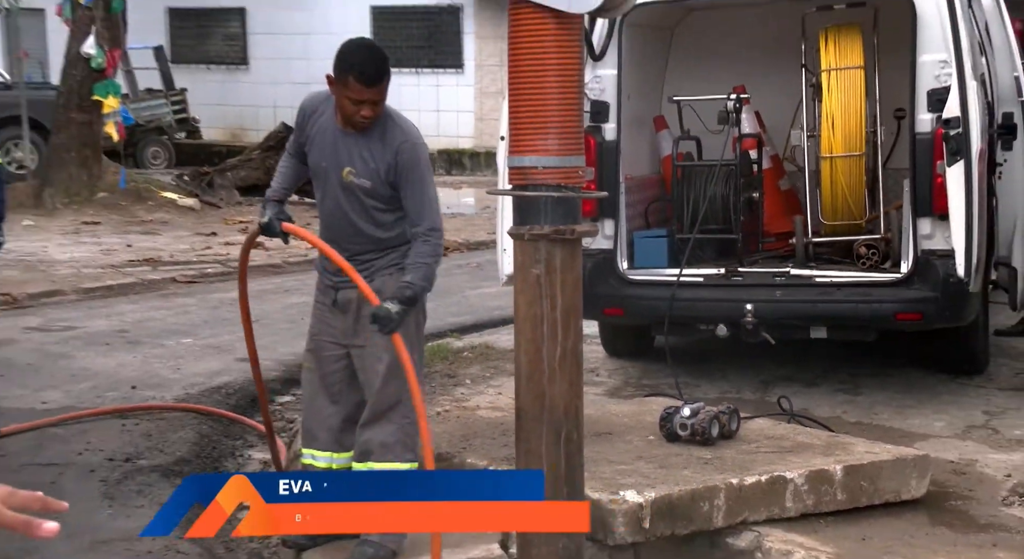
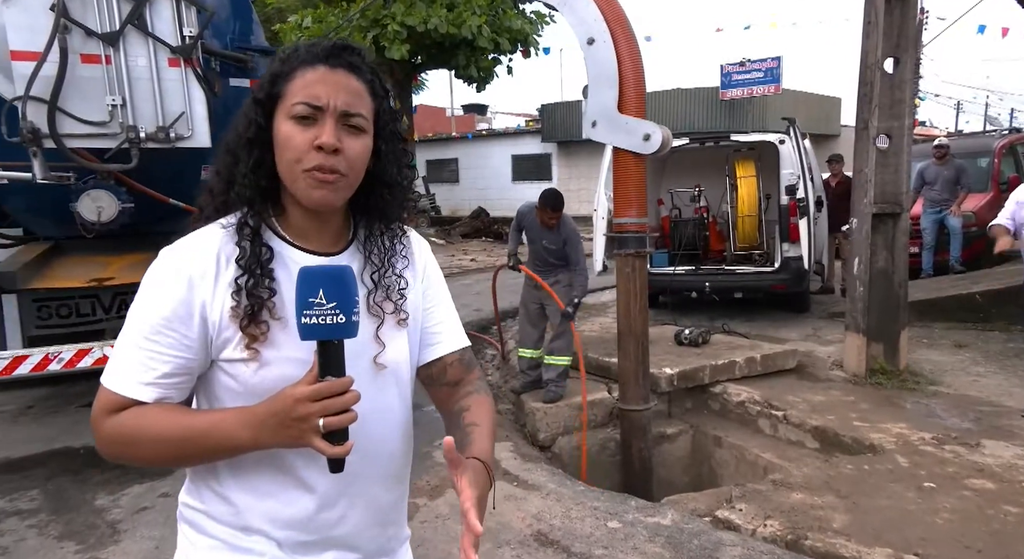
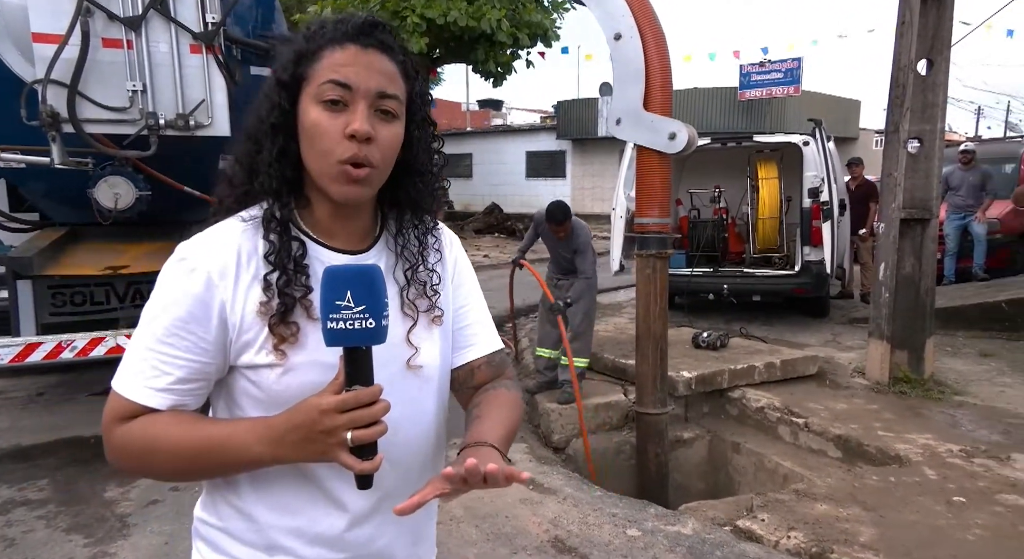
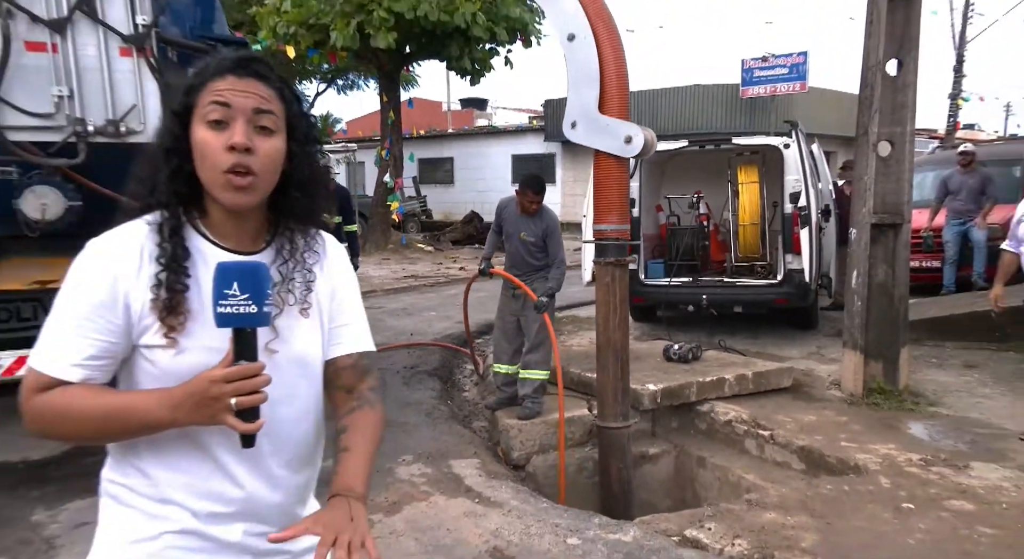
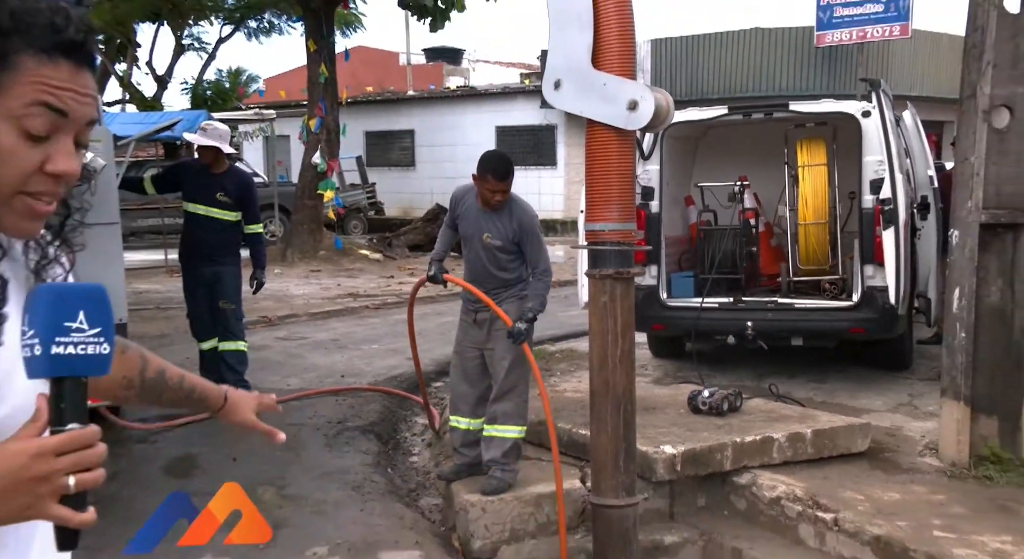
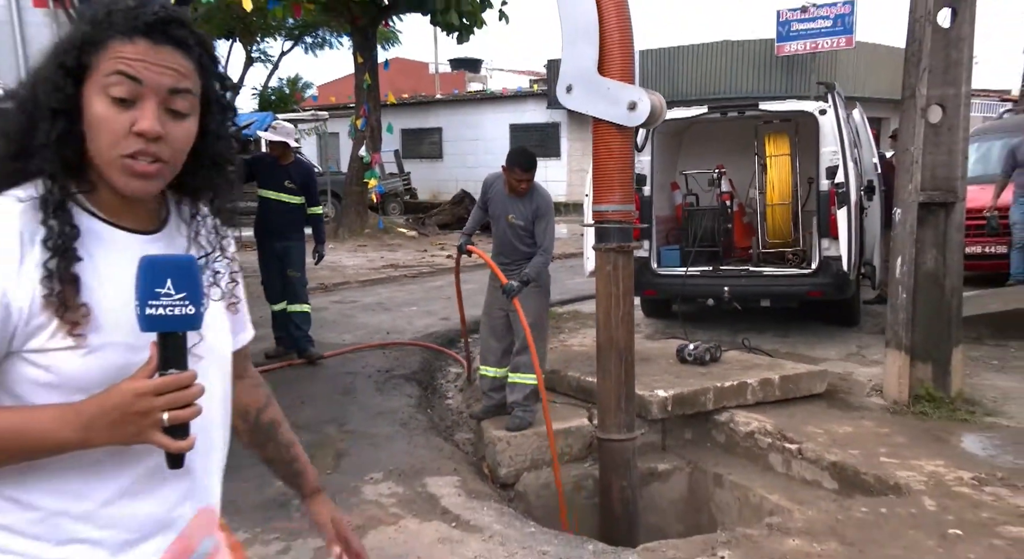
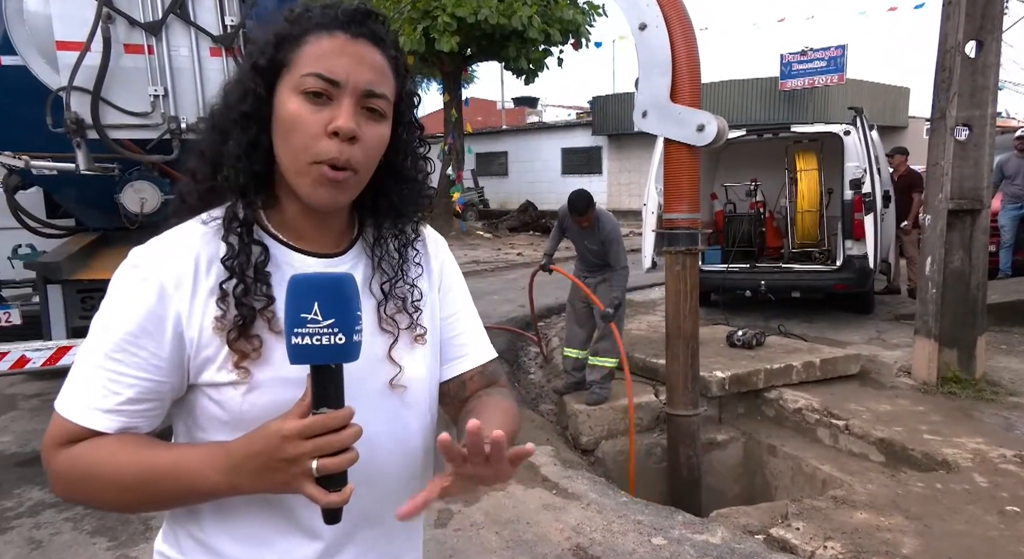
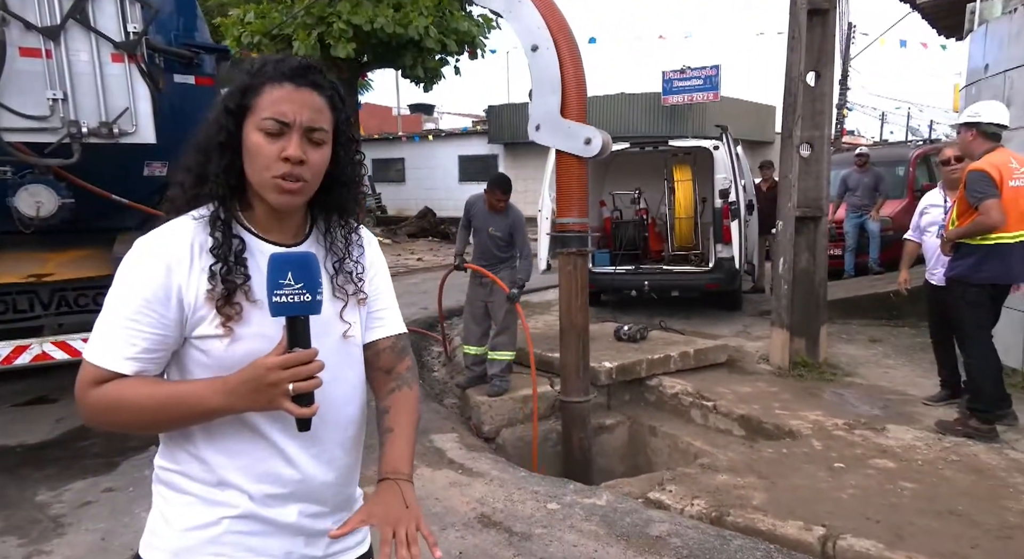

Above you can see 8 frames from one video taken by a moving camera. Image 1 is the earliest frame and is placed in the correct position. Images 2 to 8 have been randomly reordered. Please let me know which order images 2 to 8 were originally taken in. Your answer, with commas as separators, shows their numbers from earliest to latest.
5, 6, 4, 8, 2, 7, 3
